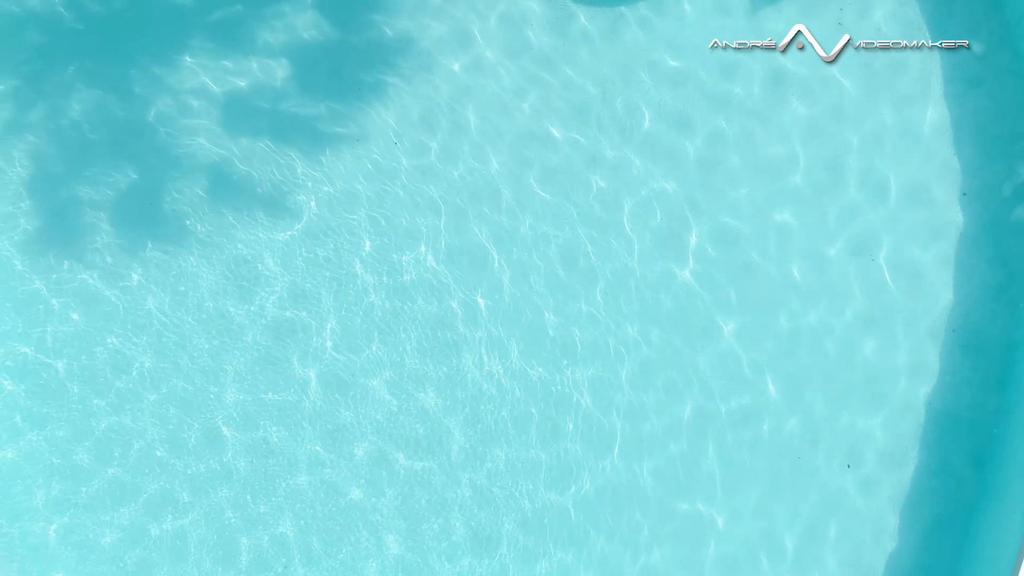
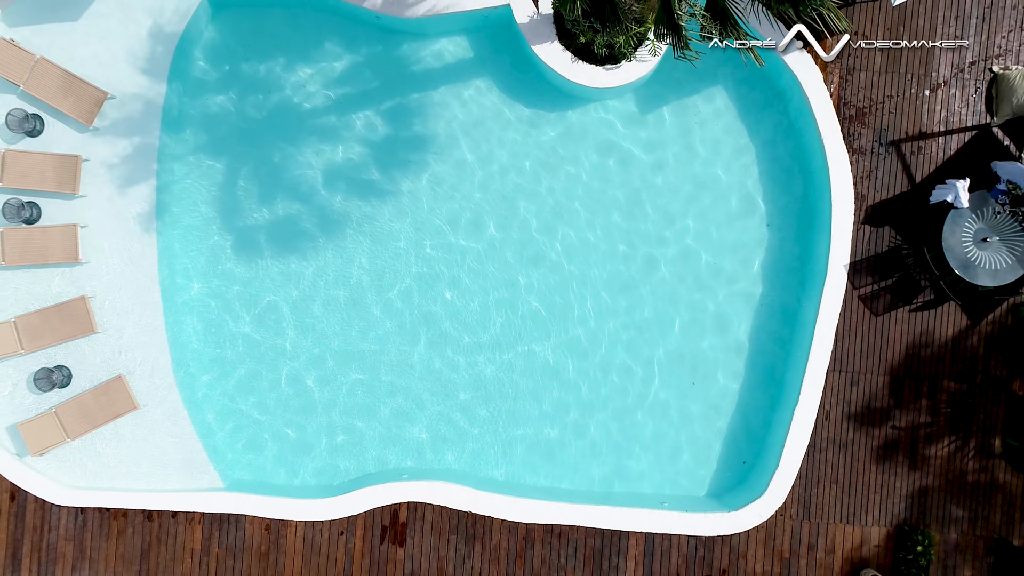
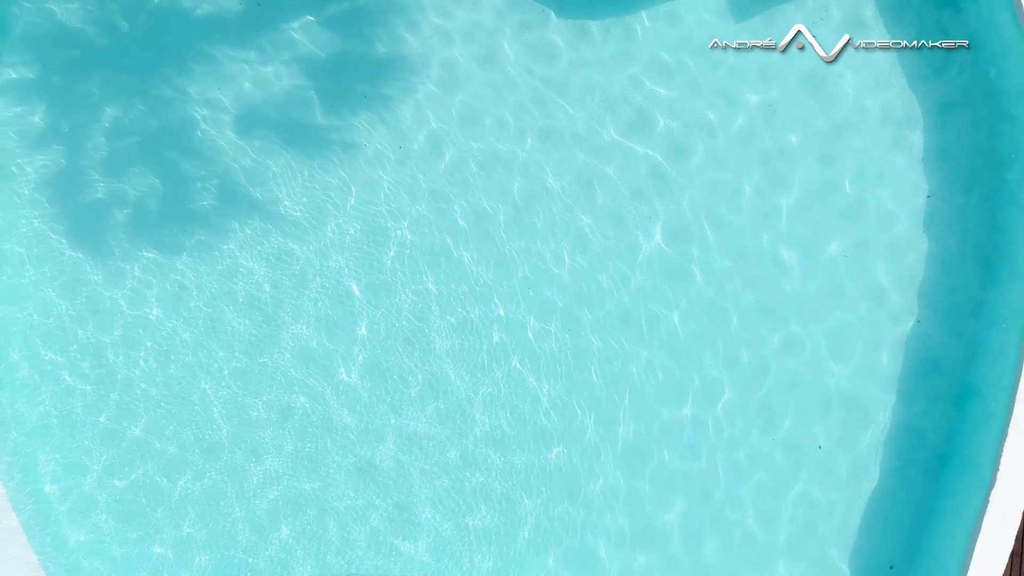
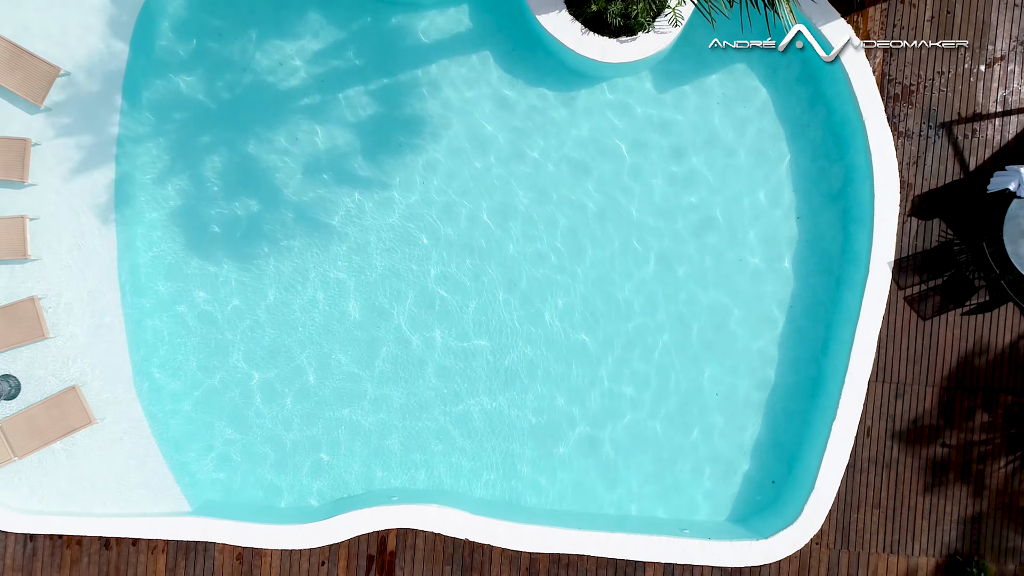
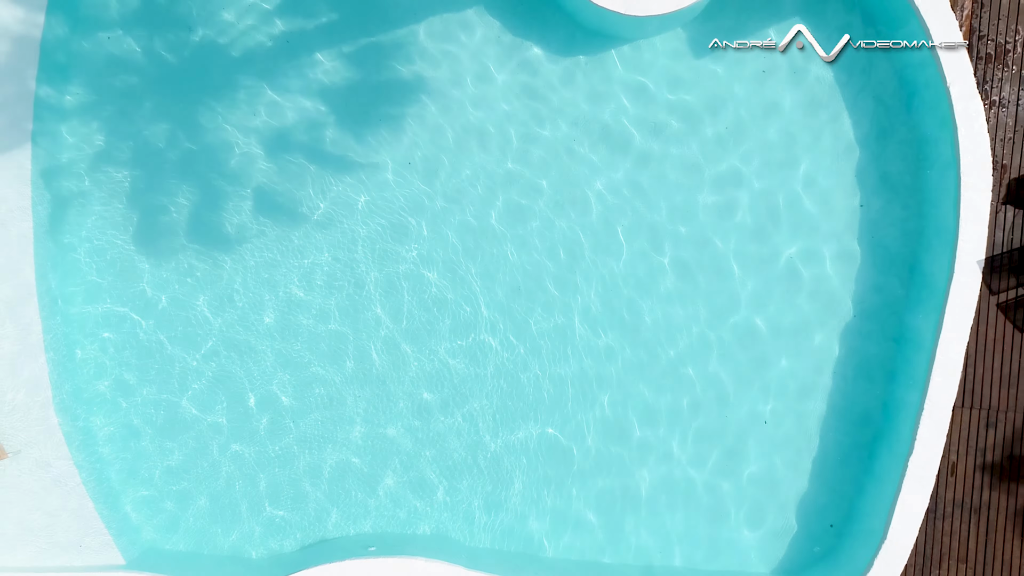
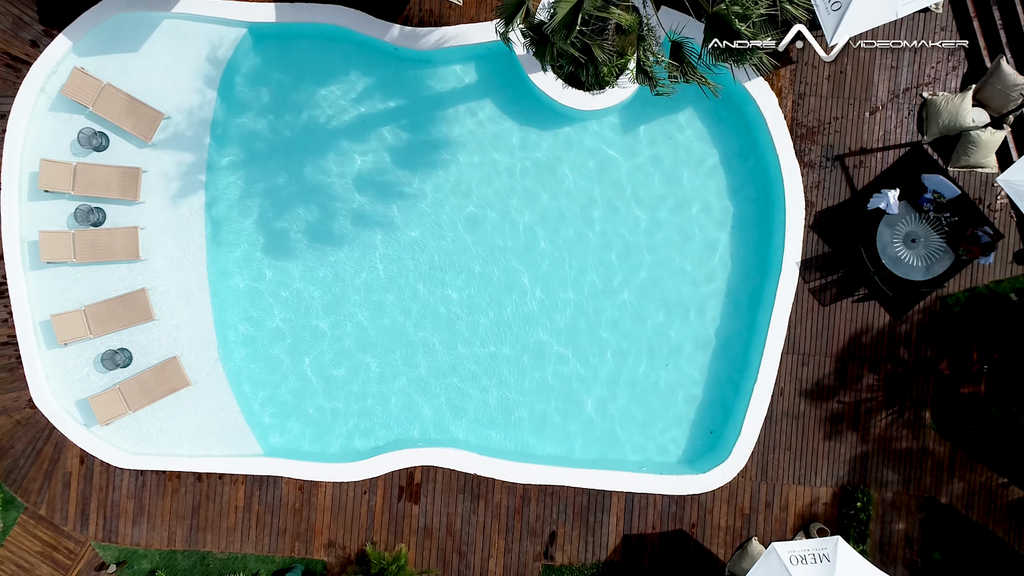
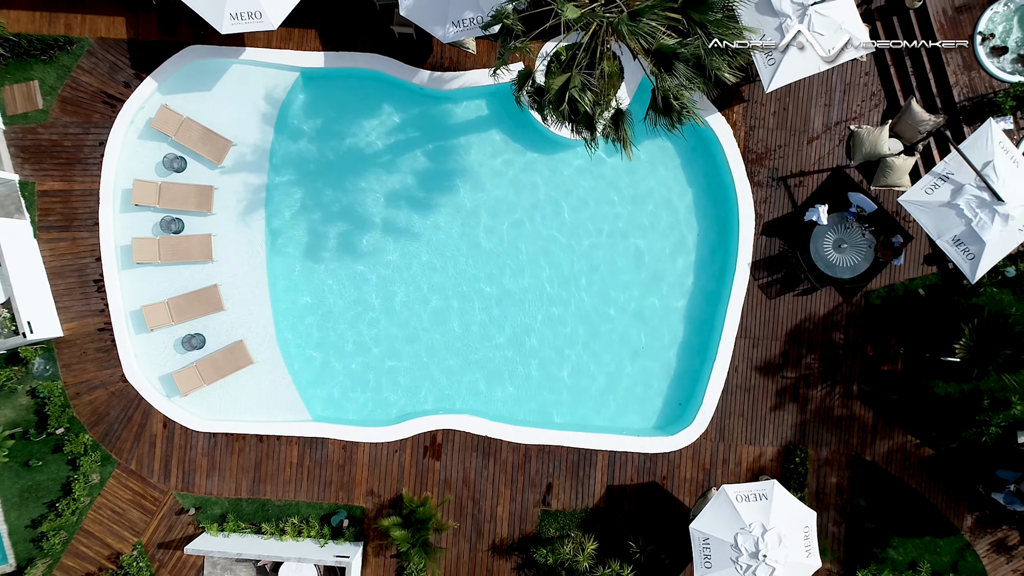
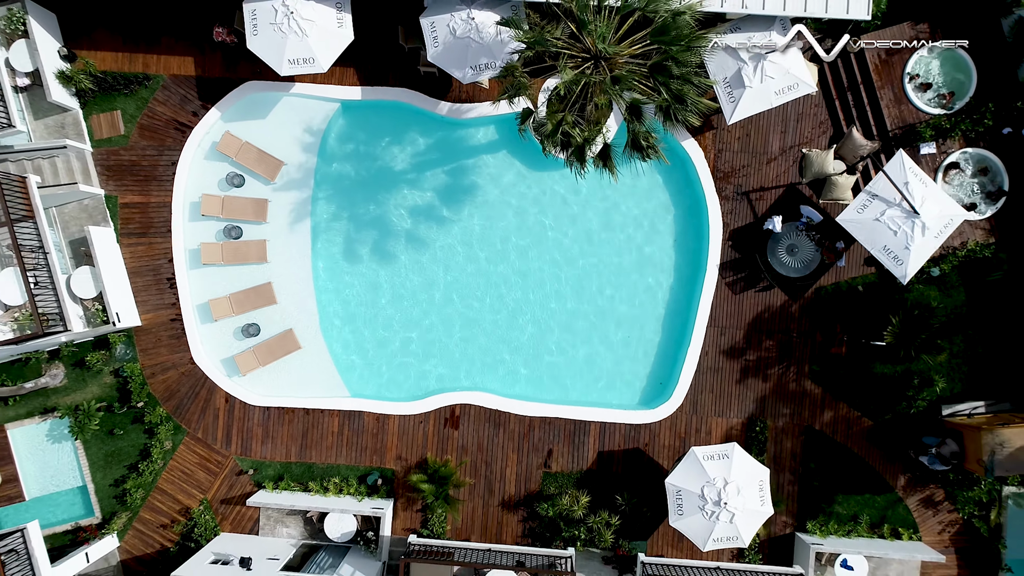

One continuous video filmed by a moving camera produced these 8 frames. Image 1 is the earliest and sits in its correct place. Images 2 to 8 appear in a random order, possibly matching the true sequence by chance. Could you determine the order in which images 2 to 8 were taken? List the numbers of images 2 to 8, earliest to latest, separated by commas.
3, 5, 4, 2, 6, 7, 8
